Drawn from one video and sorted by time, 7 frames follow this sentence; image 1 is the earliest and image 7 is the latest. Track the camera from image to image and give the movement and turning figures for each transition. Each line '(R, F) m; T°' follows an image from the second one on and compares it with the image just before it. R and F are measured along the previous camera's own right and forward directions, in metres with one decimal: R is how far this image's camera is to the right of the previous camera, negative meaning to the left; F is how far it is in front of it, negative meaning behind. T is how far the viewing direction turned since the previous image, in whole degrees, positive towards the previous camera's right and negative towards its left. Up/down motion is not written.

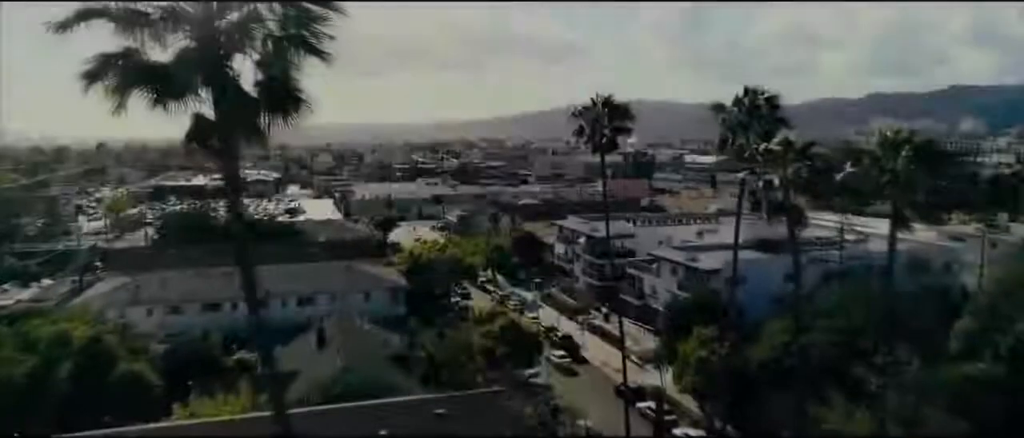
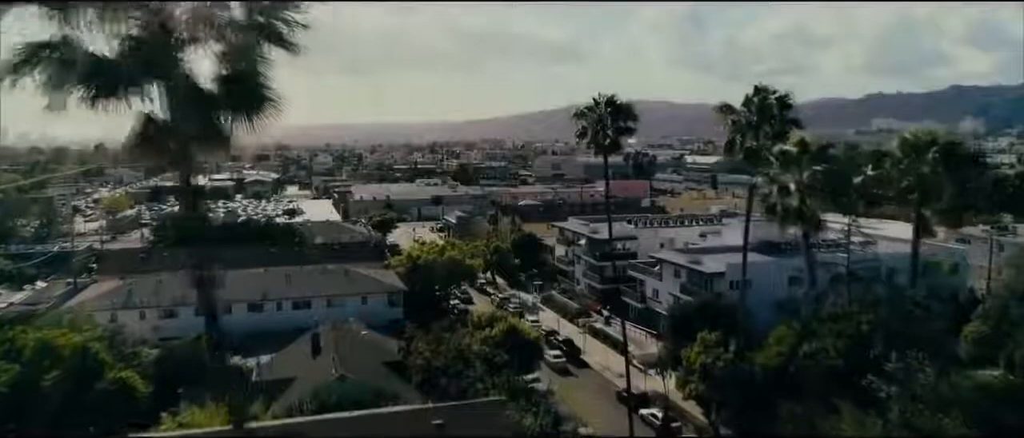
(0.0, +0.1) m; 0°
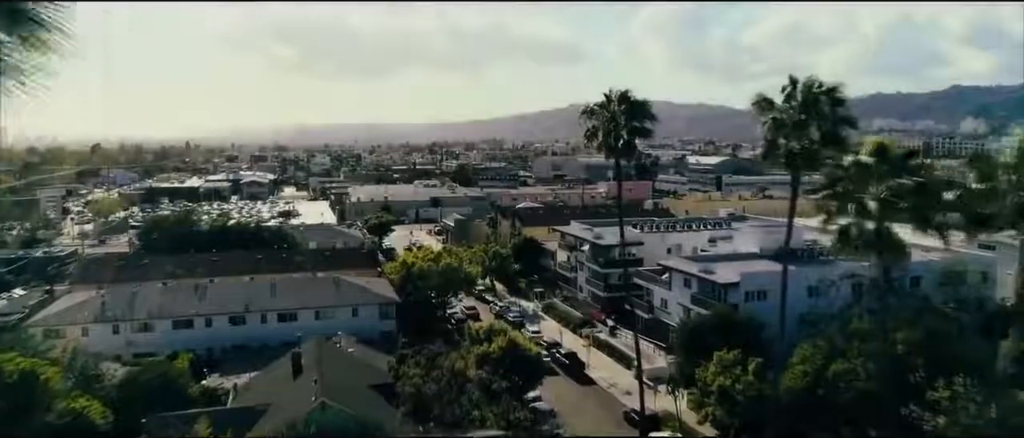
(0.0, +0.5) m; 0°
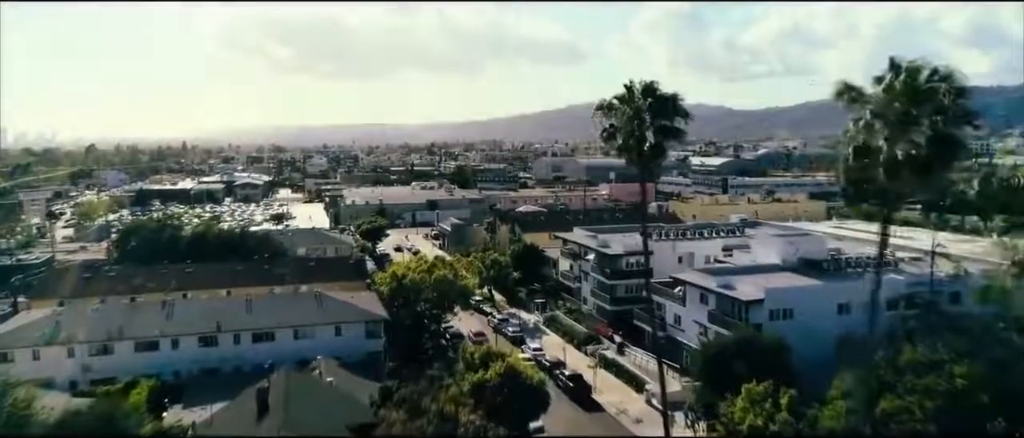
(0.0, +0.7) m; 0°
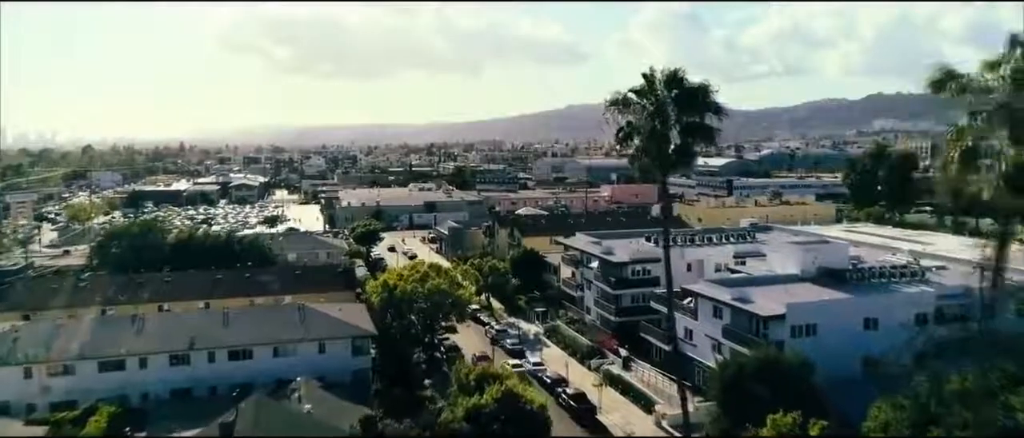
(0.0, +0.5) m; 0°
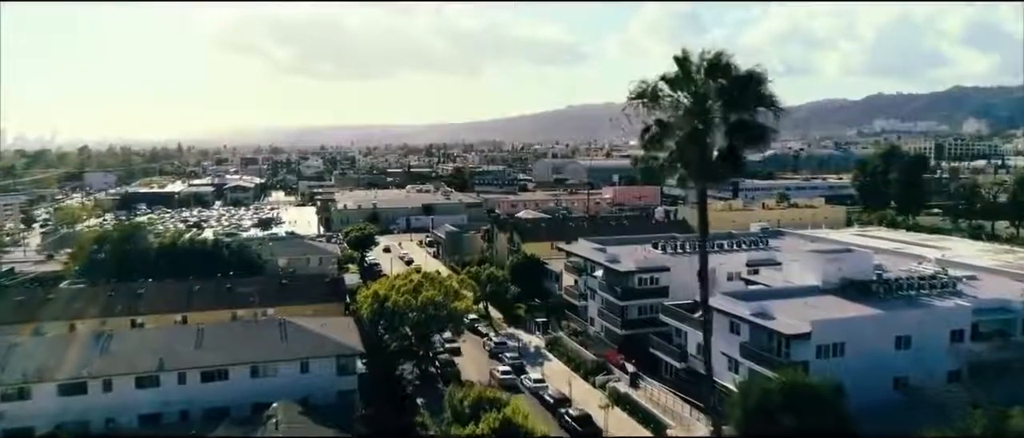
(0.0, +0.5) m; 0°
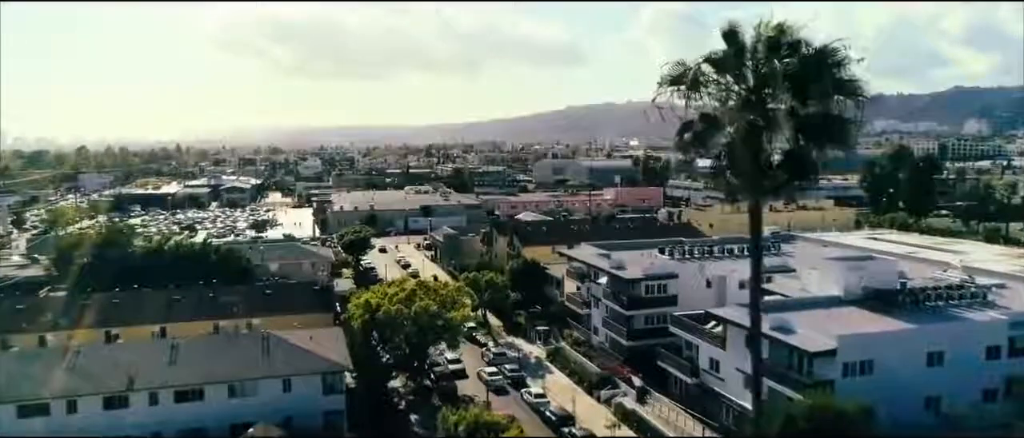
(0.0, +0.4) m; 0°
